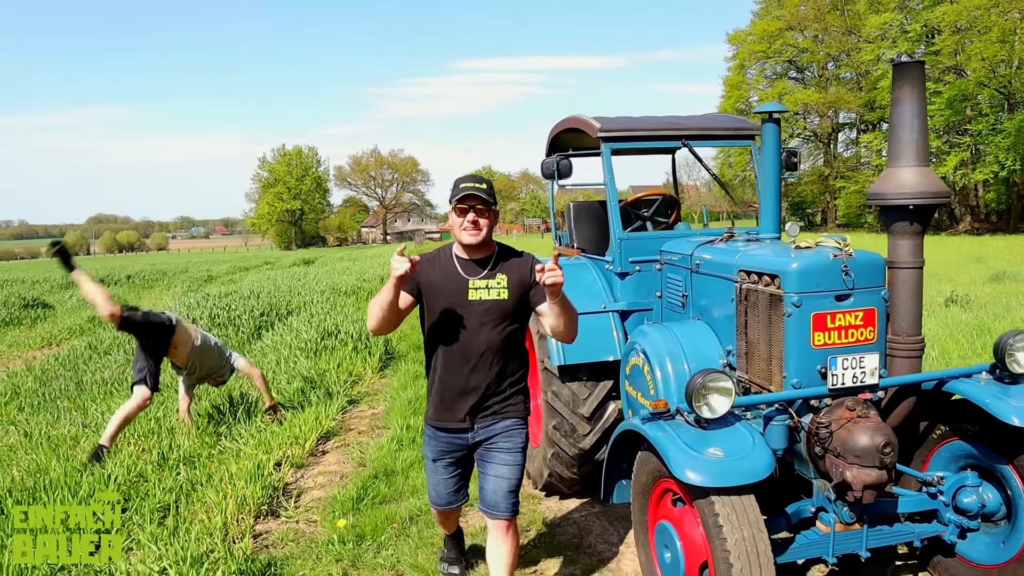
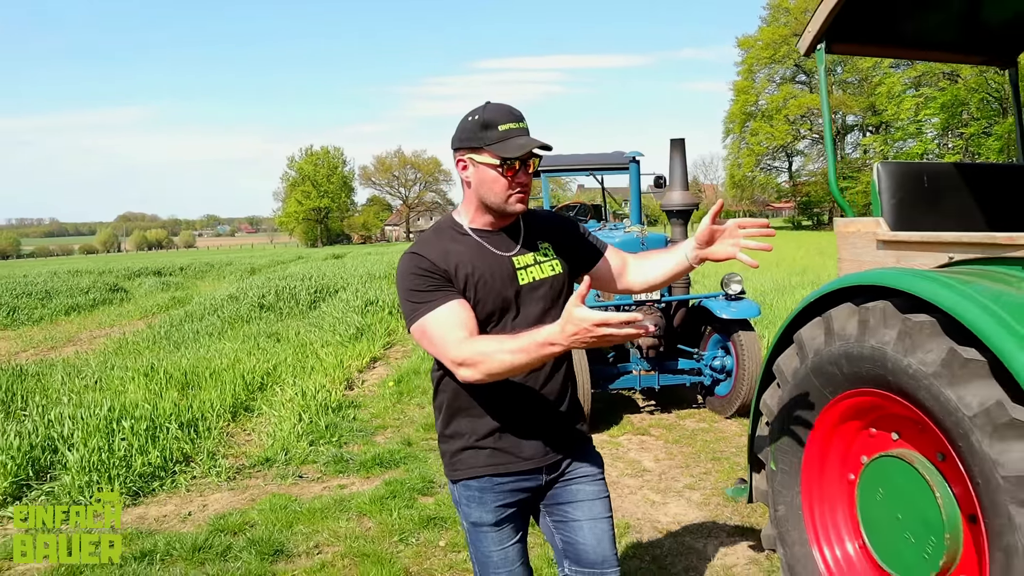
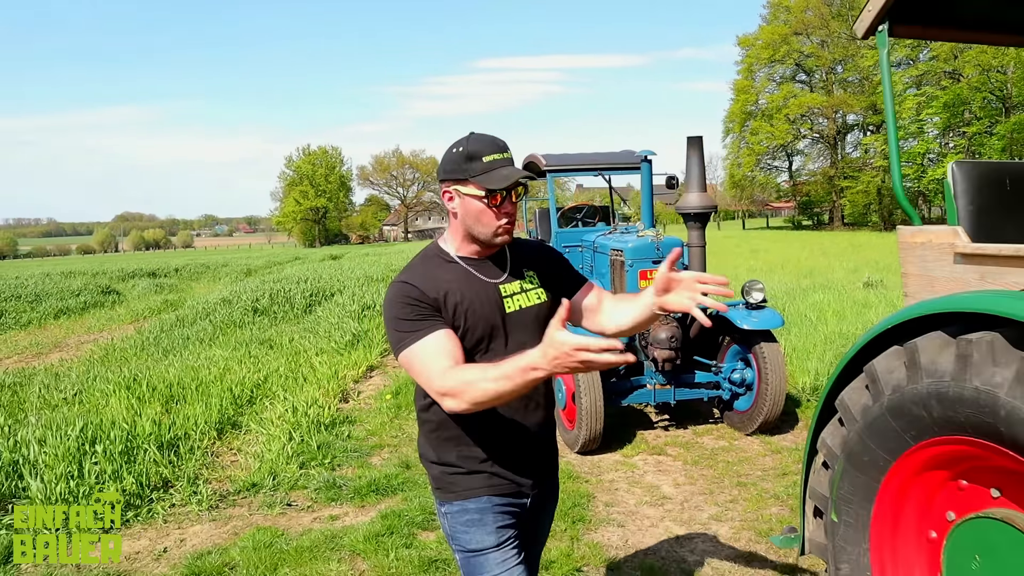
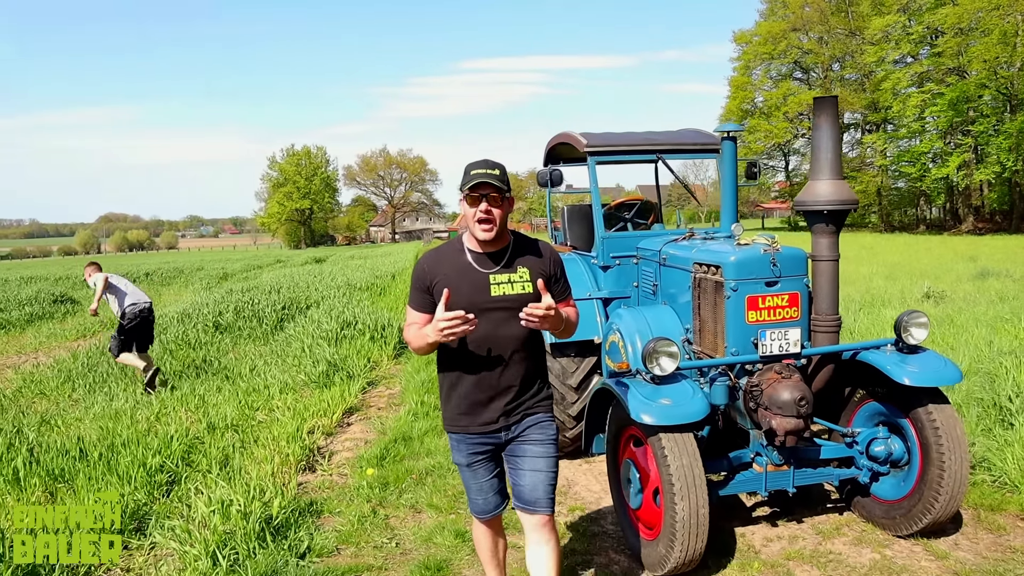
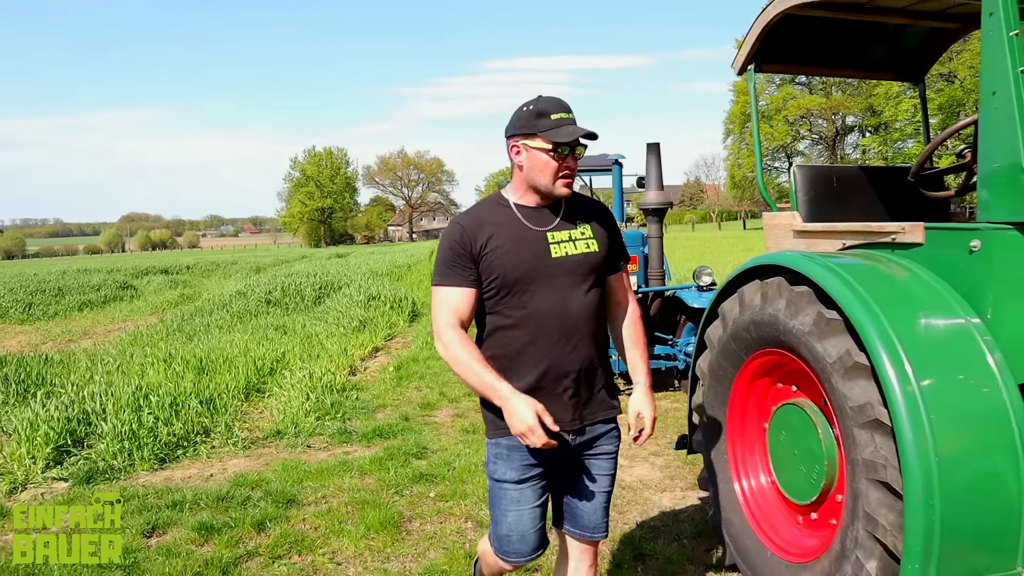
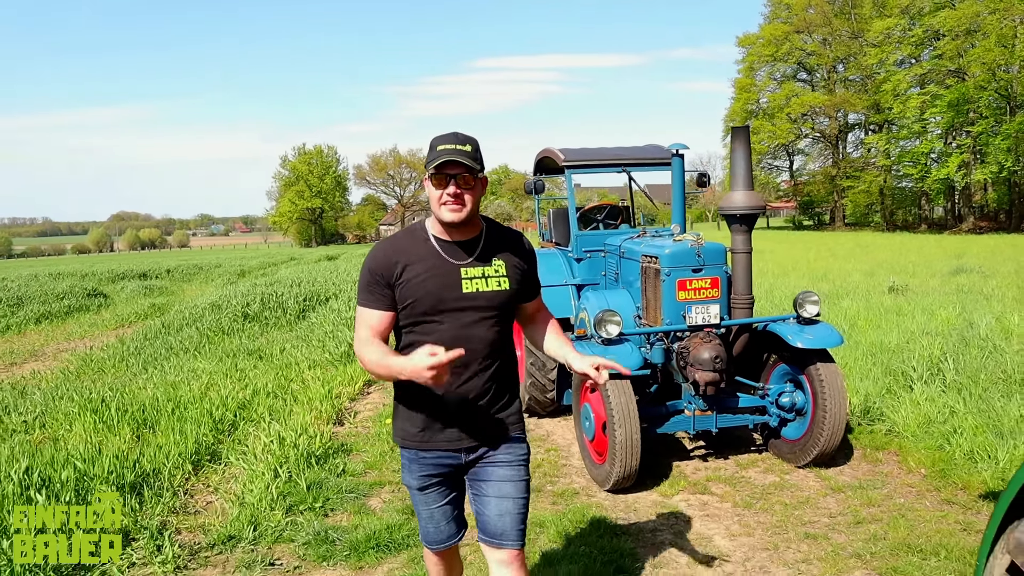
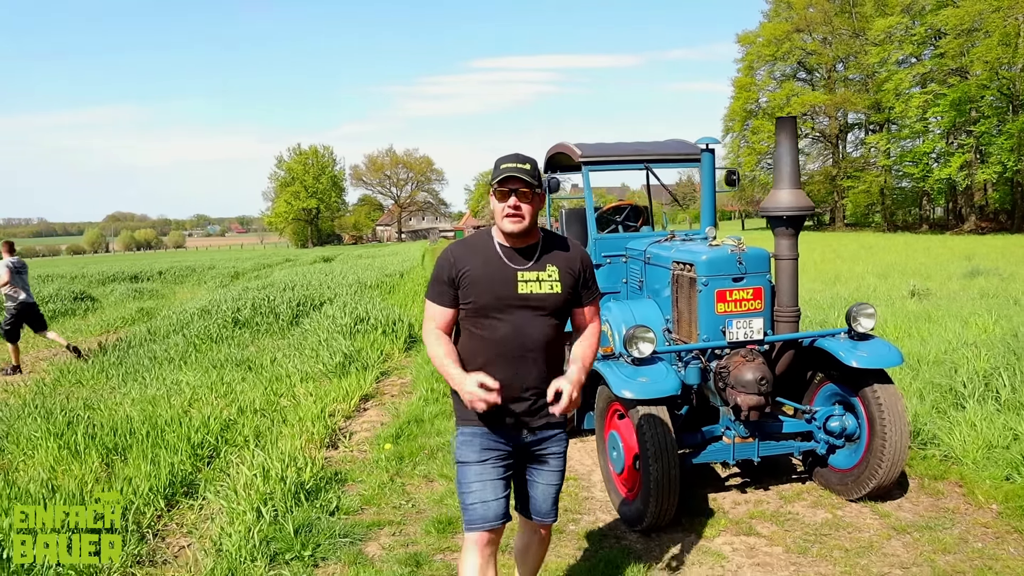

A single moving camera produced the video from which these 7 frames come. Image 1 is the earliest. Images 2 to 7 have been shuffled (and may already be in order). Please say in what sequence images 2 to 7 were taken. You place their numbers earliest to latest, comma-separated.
4, 7, 6, 3, 2, 5
